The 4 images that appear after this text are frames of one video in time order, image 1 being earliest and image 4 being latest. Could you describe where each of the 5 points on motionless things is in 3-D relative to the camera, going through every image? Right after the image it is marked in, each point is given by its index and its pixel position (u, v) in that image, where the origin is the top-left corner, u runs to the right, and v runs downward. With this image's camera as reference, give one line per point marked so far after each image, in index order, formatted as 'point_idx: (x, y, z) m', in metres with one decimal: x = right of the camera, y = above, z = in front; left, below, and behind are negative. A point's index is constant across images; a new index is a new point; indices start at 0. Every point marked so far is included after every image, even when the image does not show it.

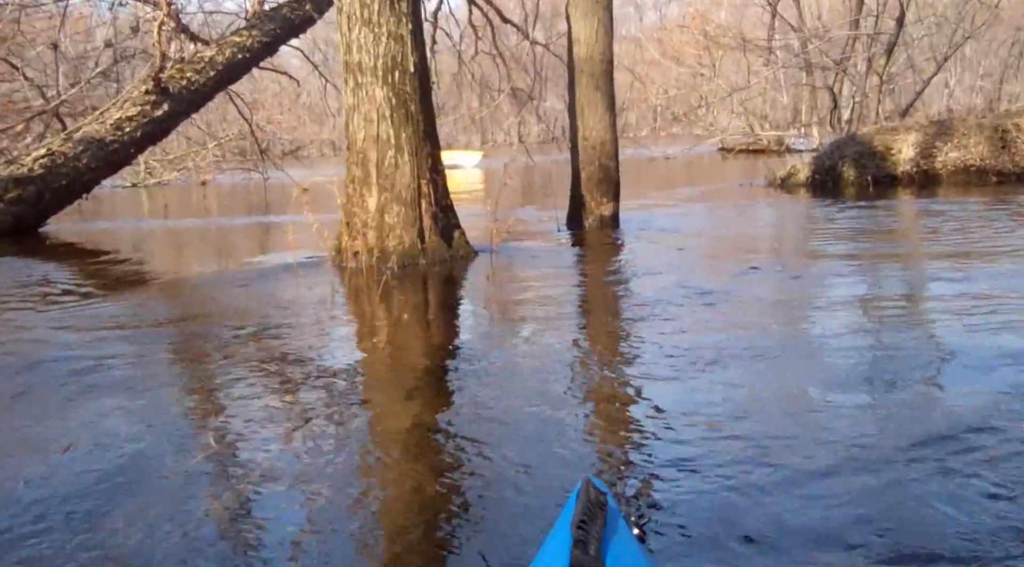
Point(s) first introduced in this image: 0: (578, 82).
0: (+0.6, +1.8, +10.7) m
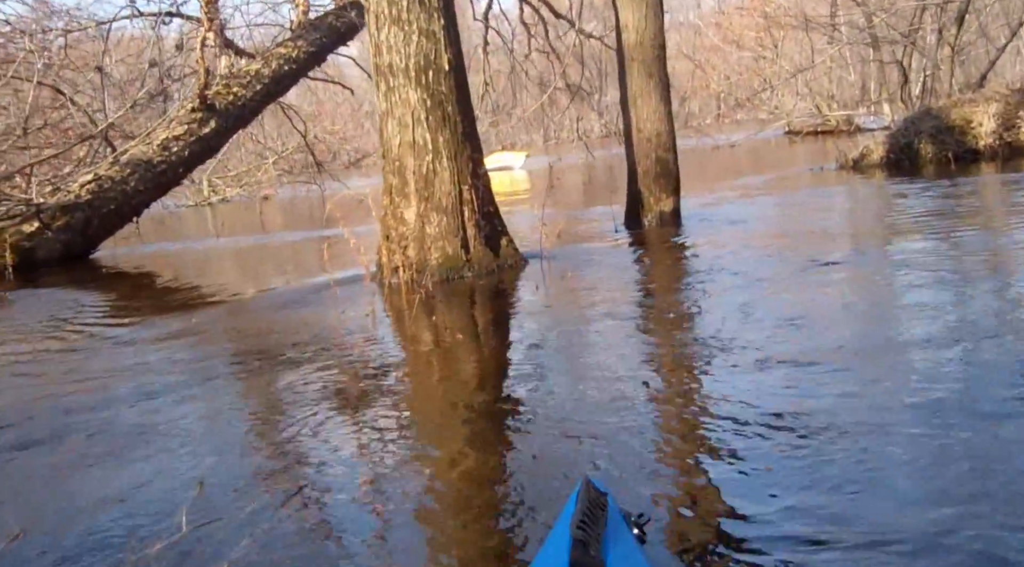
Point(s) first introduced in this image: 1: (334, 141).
0: (+1.0, +1.8, +10.2) m
1: (-2.8, +2.2, +18.8) m
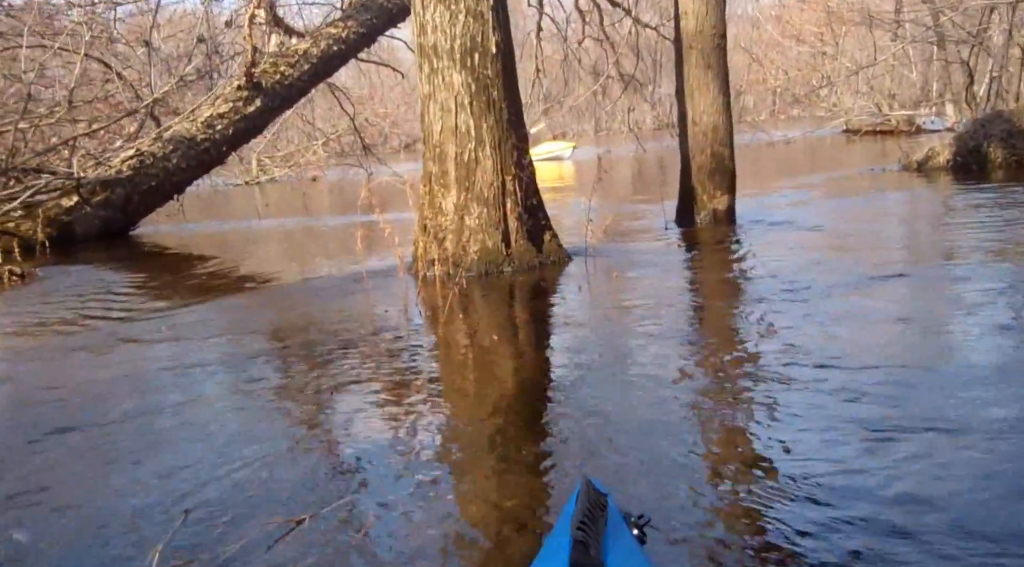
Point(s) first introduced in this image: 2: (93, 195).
0: (+1.4, +1.8, +9.9) m
1: (-2.0, +2.4, +18.6) m
2: (-4.0, +0.8, +11.6) m
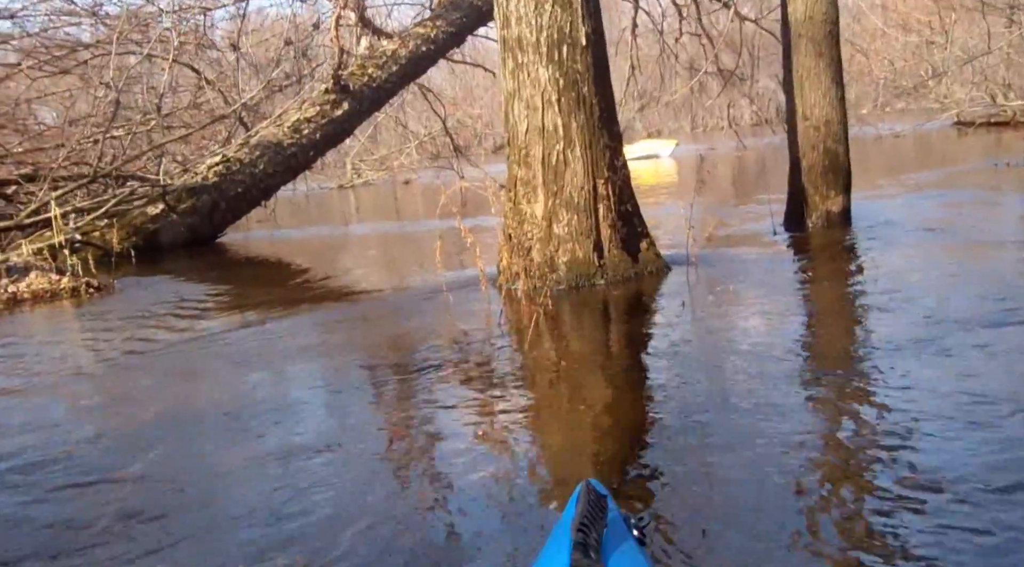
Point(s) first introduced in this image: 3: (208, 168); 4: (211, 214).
0: (+2.2, +1.8, +9.3) m
1: (-0.6, +2.4, +18.3) m
2: (-3.1, +0.8, +11.5) m
3: (-2.8, +1.1, +11.4) m
4: (-2.9, +0.7, +11.6) m
